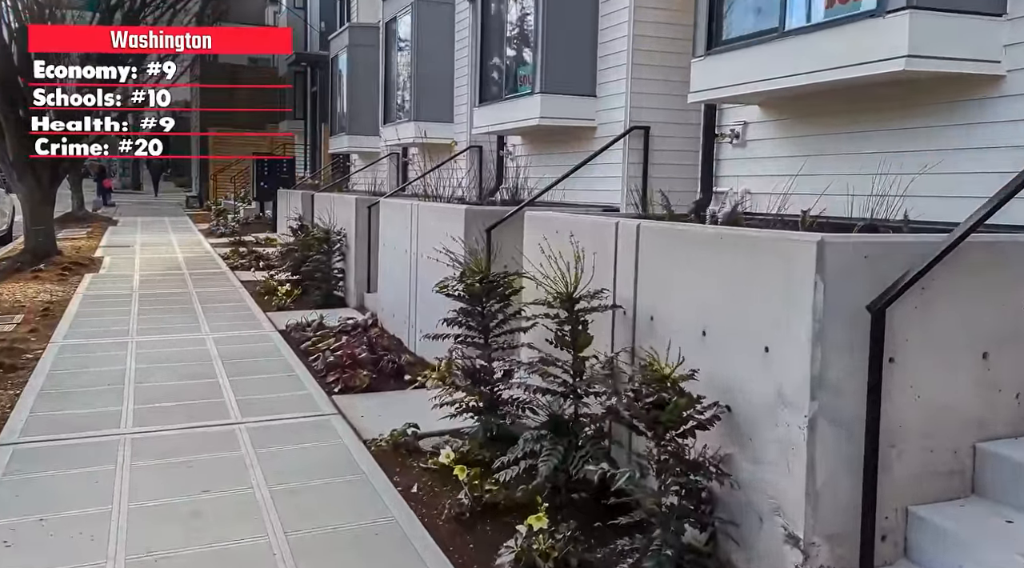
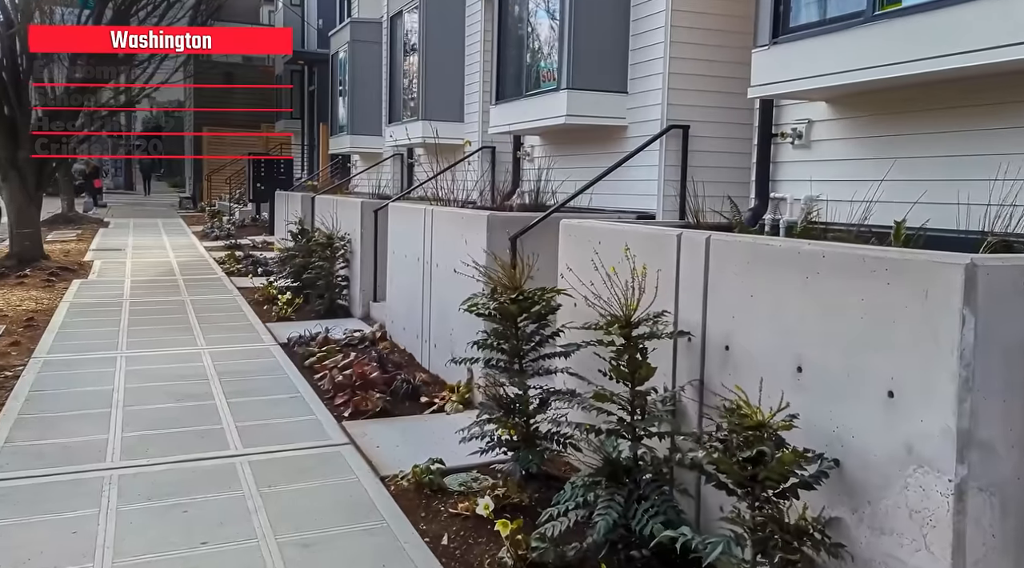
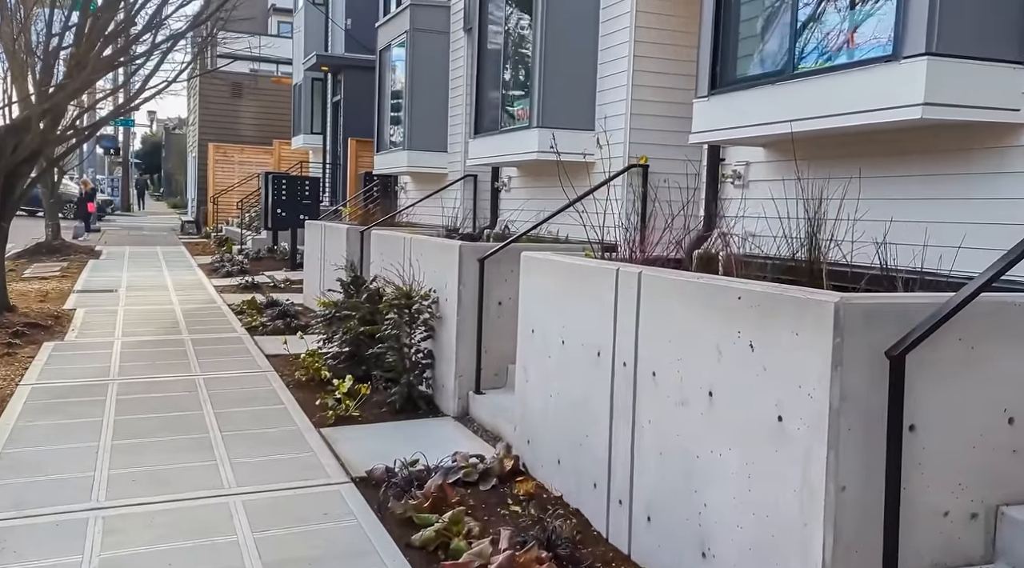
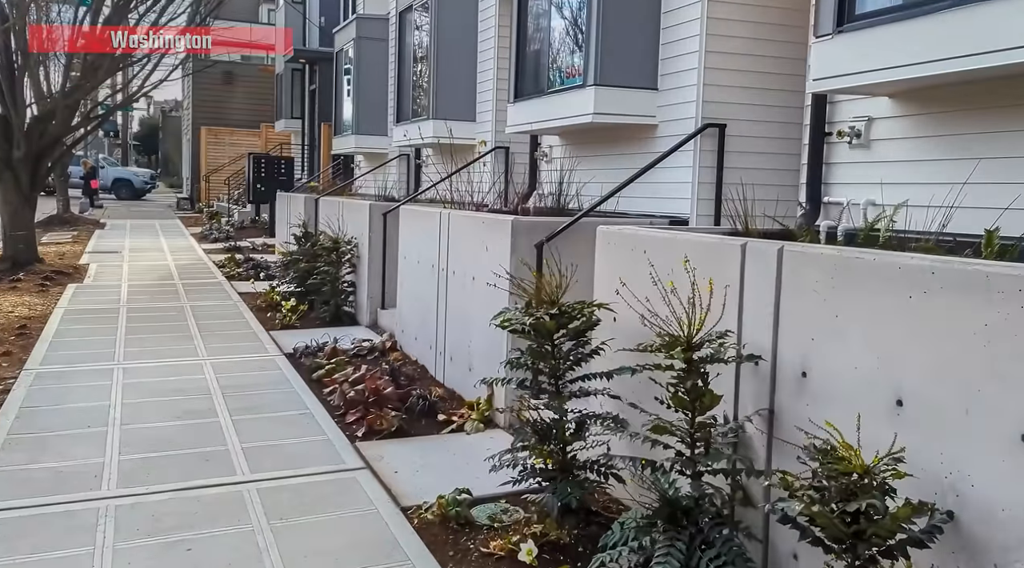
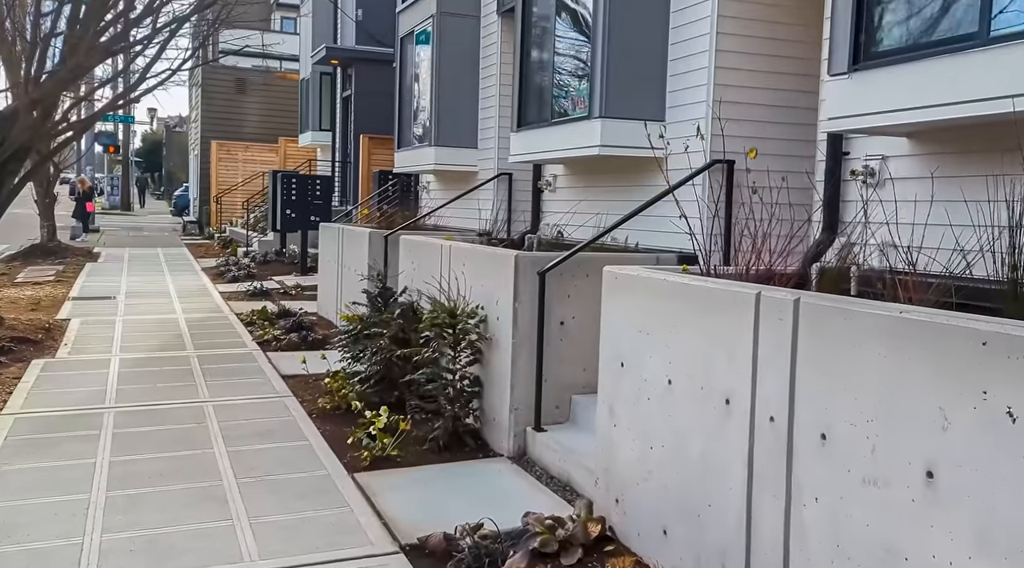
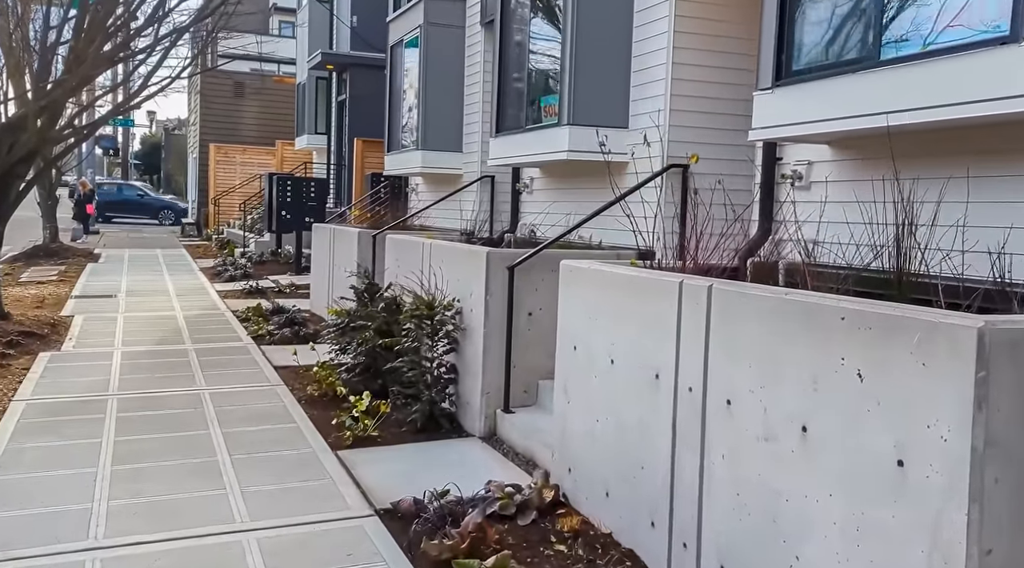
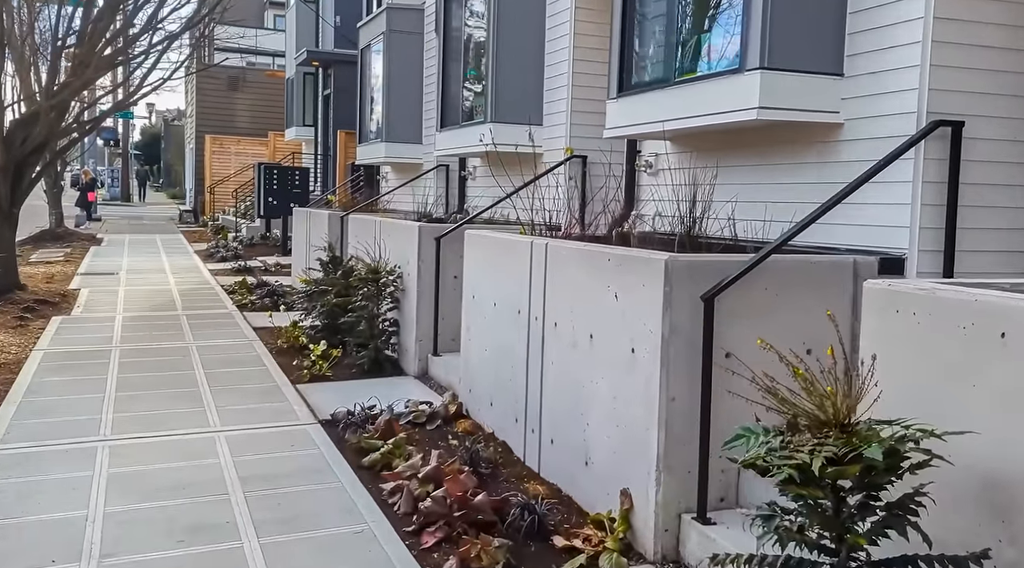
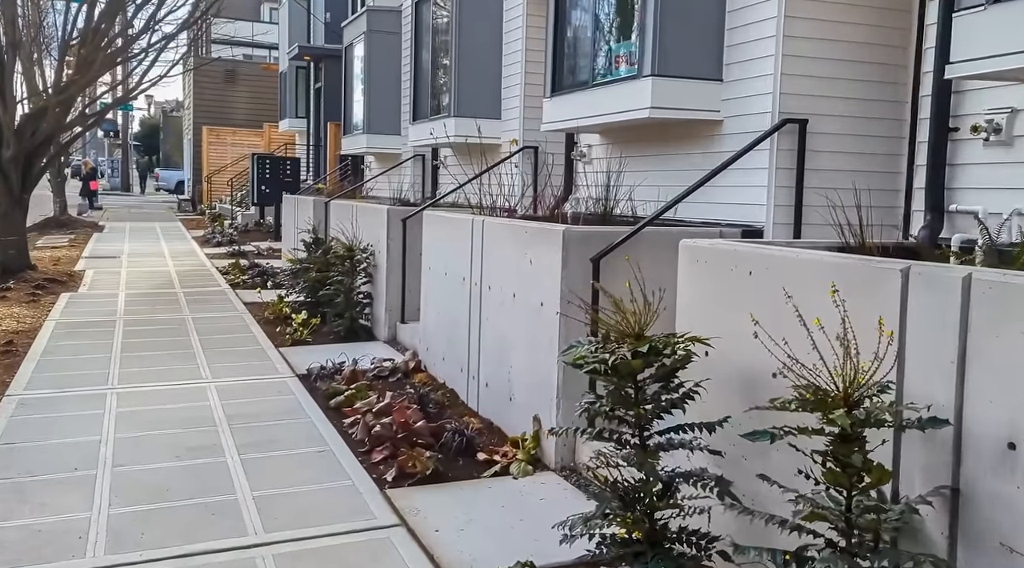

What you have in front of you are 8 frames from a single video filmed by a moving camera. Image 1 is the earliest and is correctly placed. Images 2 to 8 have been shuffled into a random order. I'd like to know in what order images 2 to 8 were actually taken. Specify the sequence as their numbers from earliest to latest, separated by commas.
2, 4, 8, 7, 3, 6, 5
